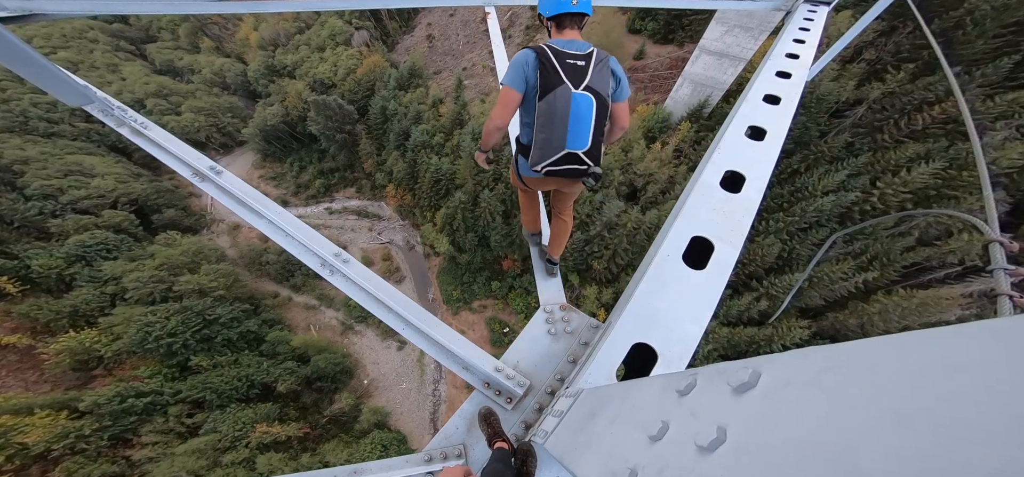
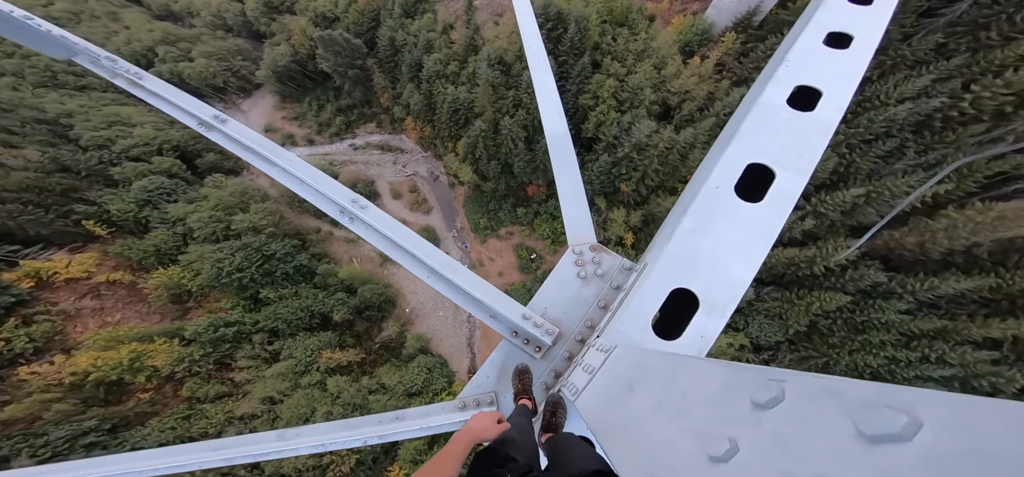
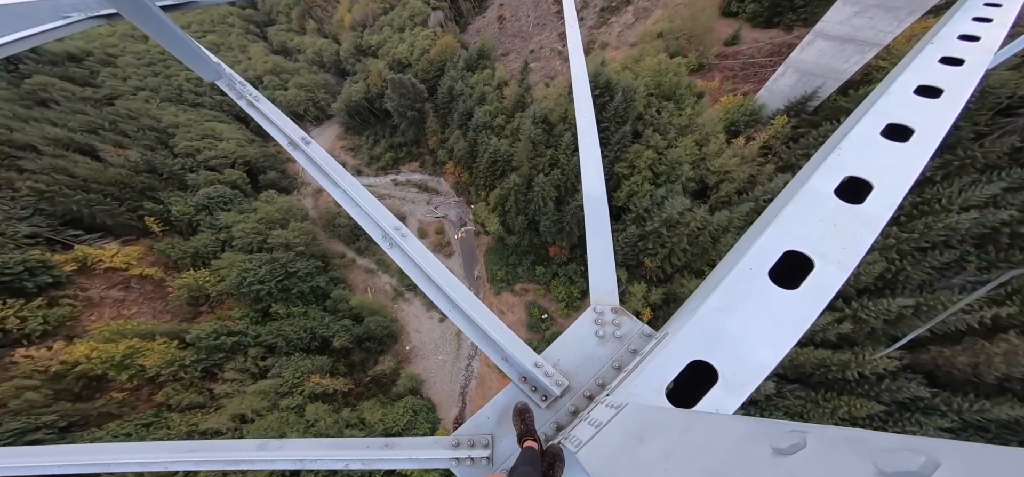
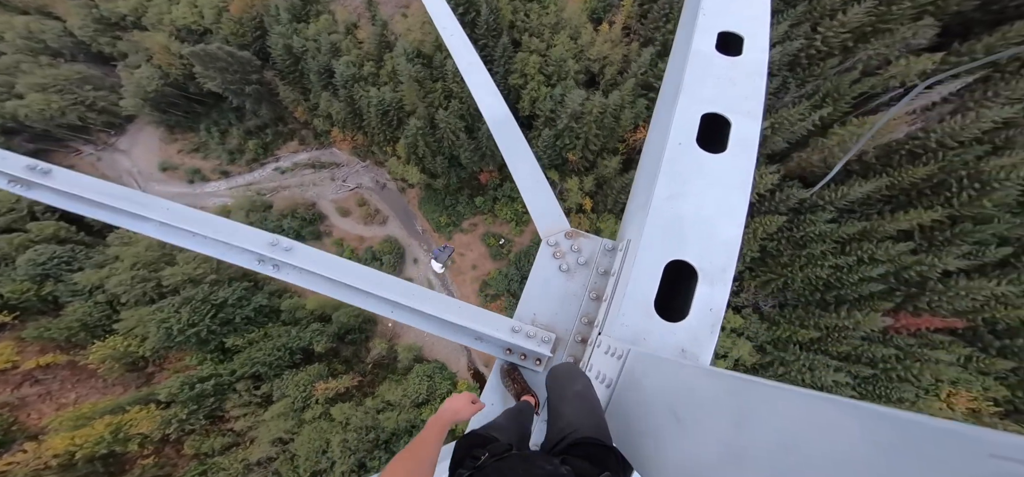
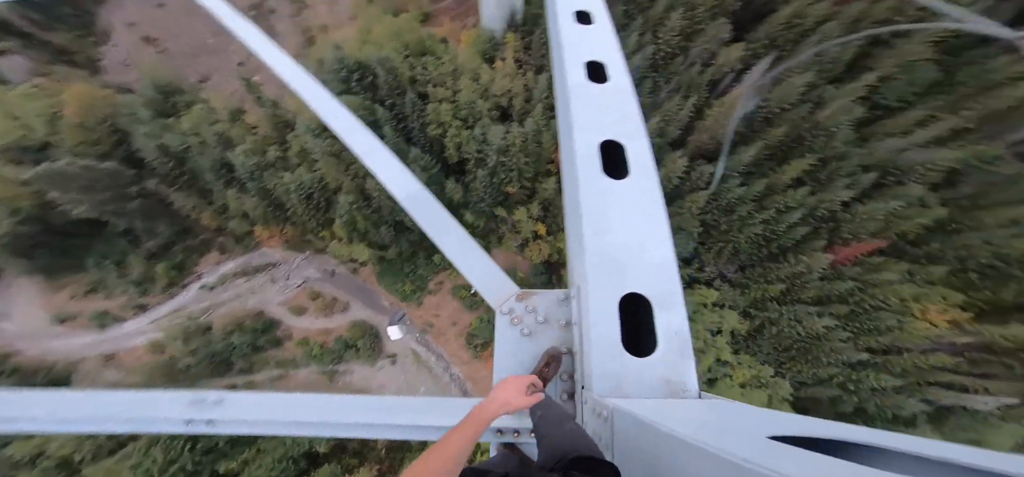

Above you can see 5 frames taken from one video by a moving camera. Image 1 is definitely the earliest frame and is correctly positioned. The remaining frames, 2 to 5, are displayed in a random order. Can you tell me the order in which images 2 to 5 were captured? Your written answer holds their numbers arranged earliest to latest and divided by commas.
3, 2, 4, 5
